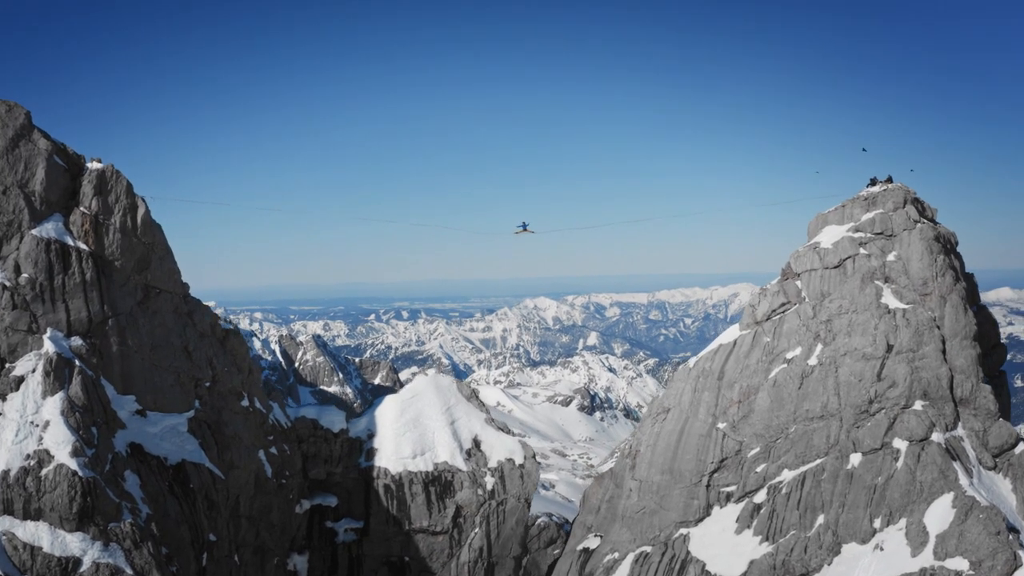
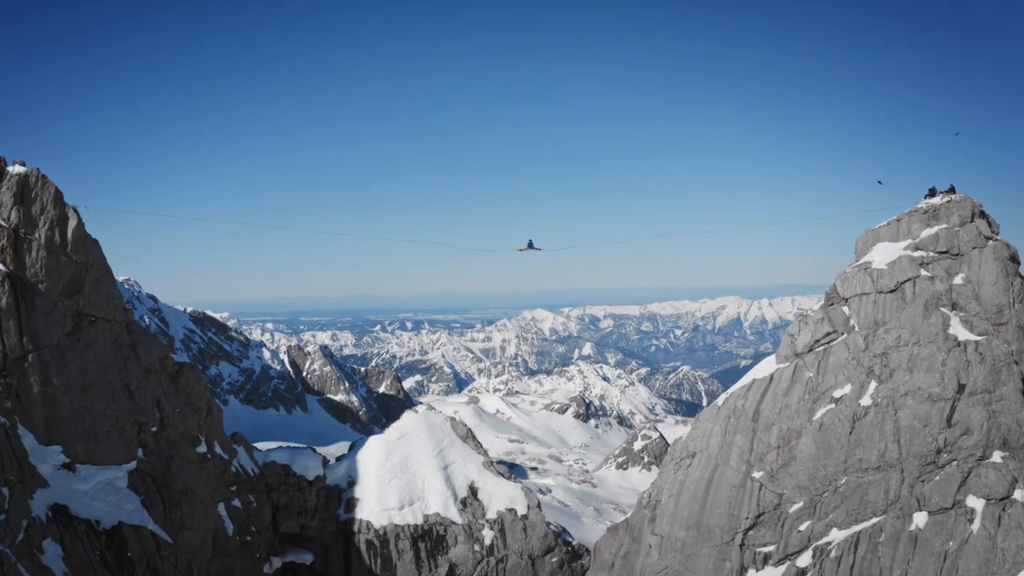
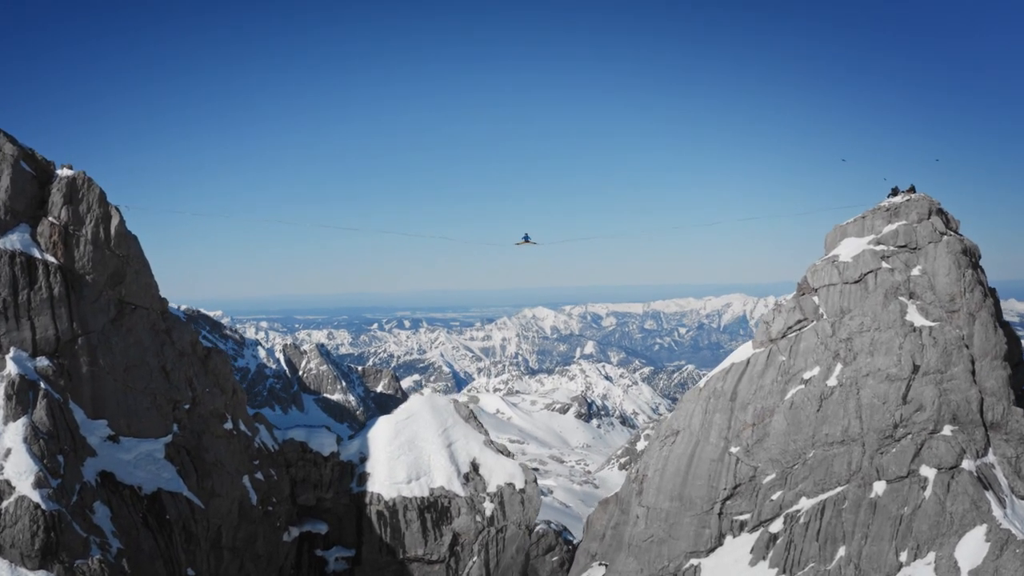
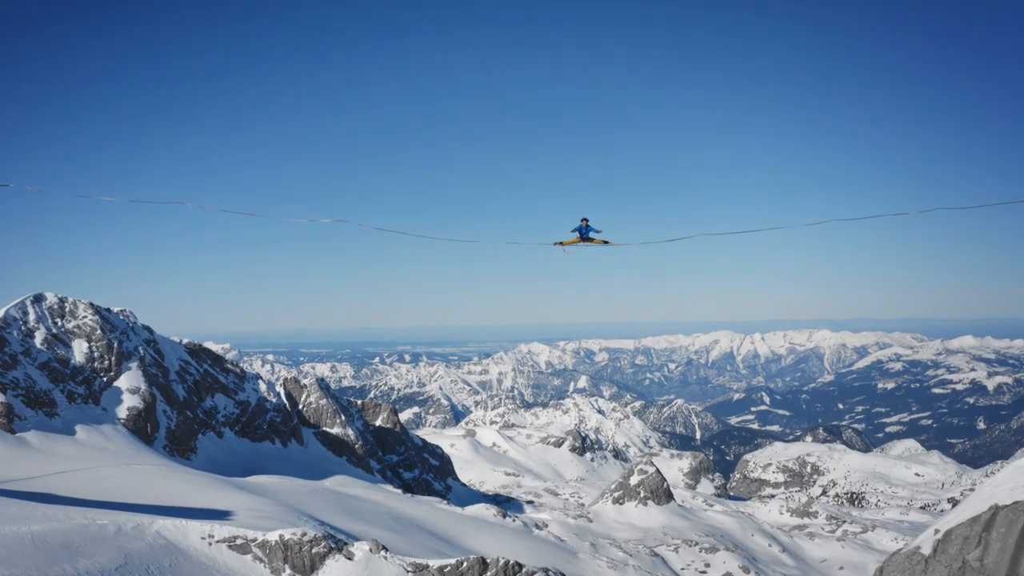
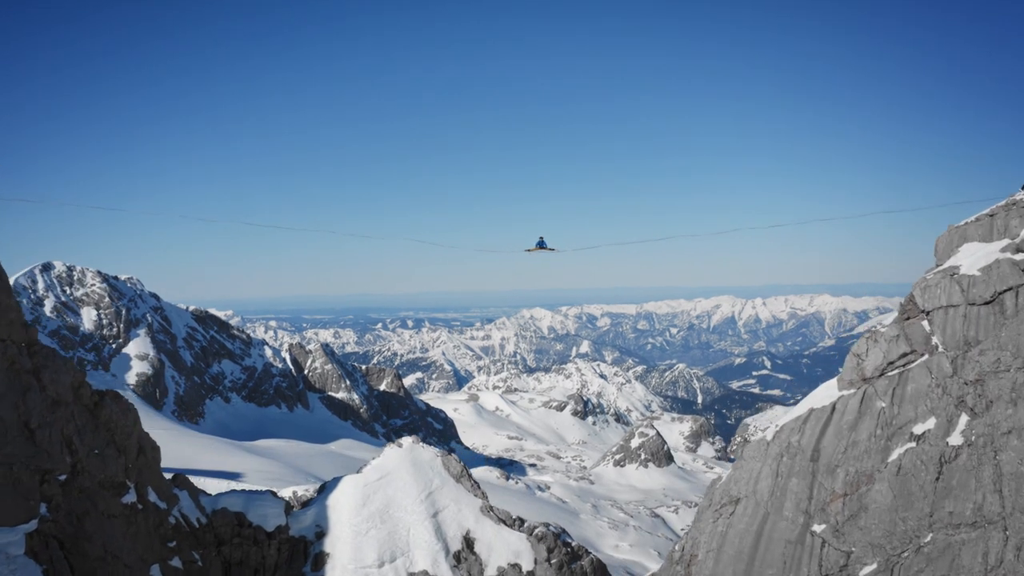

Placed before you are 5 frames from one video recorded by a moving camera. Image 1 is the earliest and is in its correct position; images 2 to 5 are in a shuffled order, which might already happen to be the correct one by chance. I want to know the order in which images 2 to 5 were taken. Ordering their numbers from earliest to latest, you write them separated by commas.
3, 2, 5, 4
